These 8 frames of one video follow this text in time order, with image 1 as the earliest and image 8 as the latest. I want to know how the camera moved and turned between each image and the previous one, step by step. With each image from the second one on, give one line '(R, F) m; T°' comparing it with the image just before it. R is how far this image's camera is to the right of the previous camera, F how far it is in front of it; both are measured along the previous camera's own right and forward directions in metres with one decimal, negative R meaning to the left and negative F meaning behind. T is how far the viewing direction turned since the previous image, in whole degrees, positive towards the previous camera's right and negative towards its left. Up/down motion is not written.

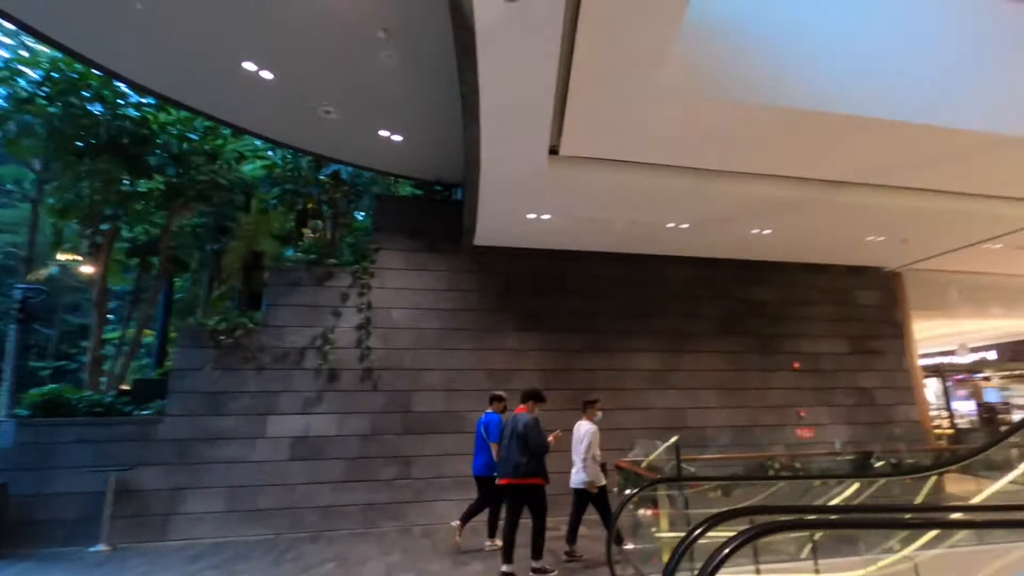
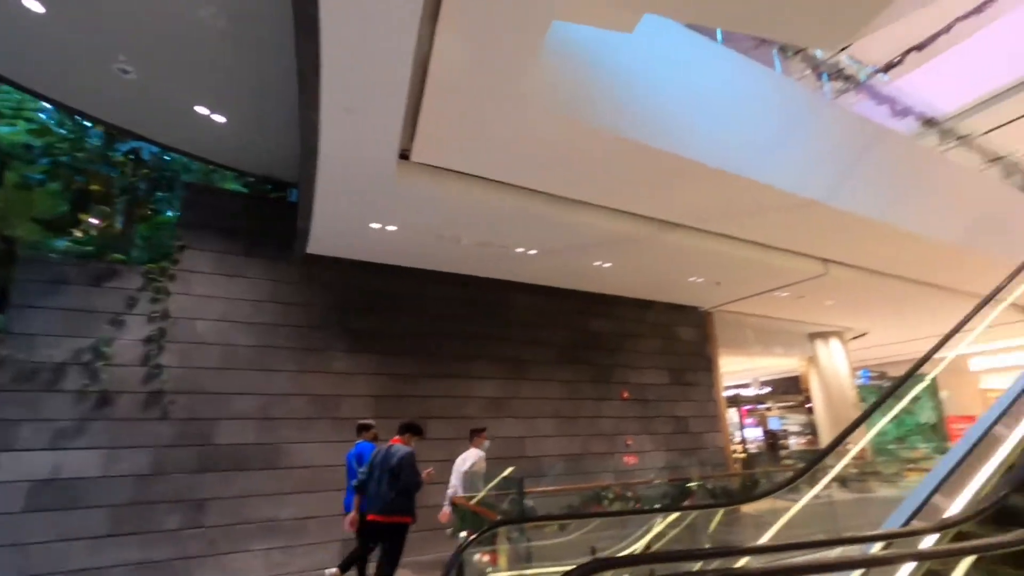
(+0.2, +0.3) m; +14°
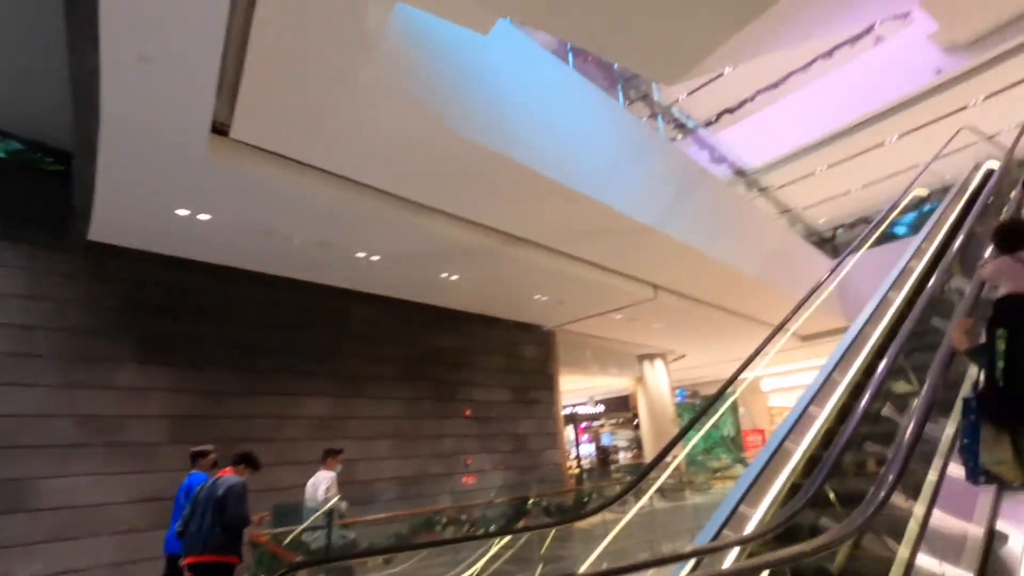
(+0.1, +0.2) m; +16°
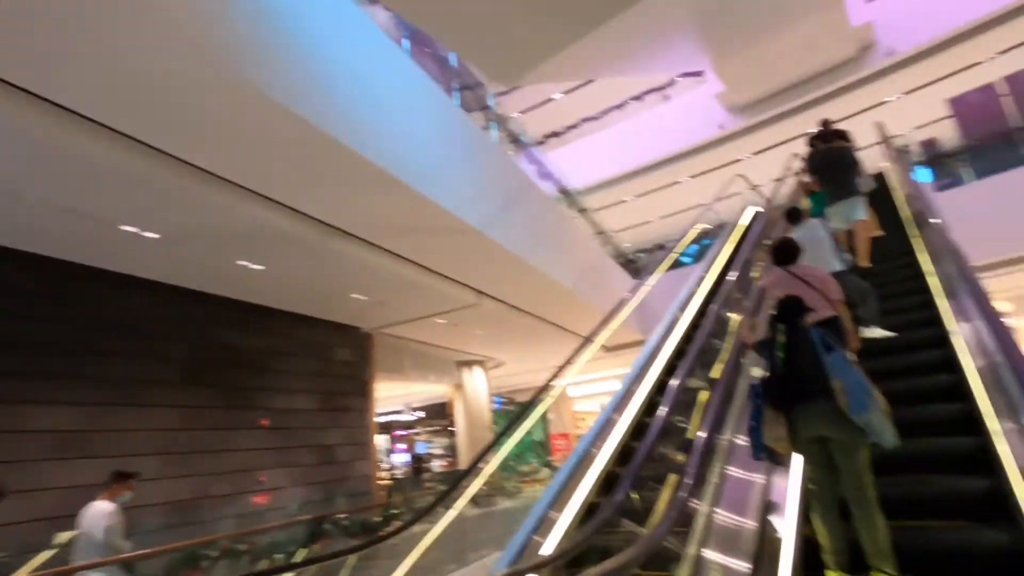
(+0.1, +0.2) m; +18°
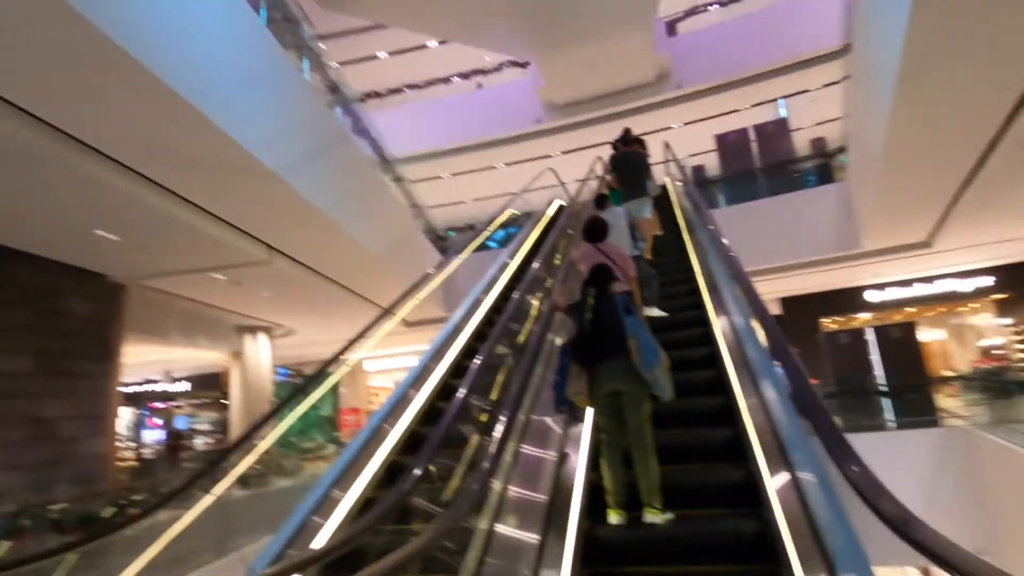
(0.0, +0.2) m; +21°
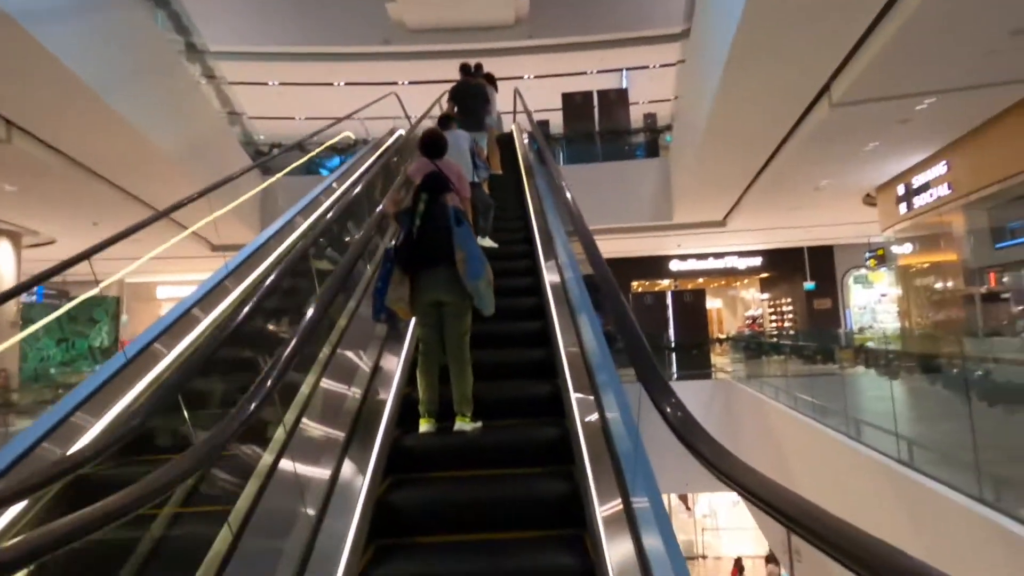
(+0.1, +0.3) m; +18°
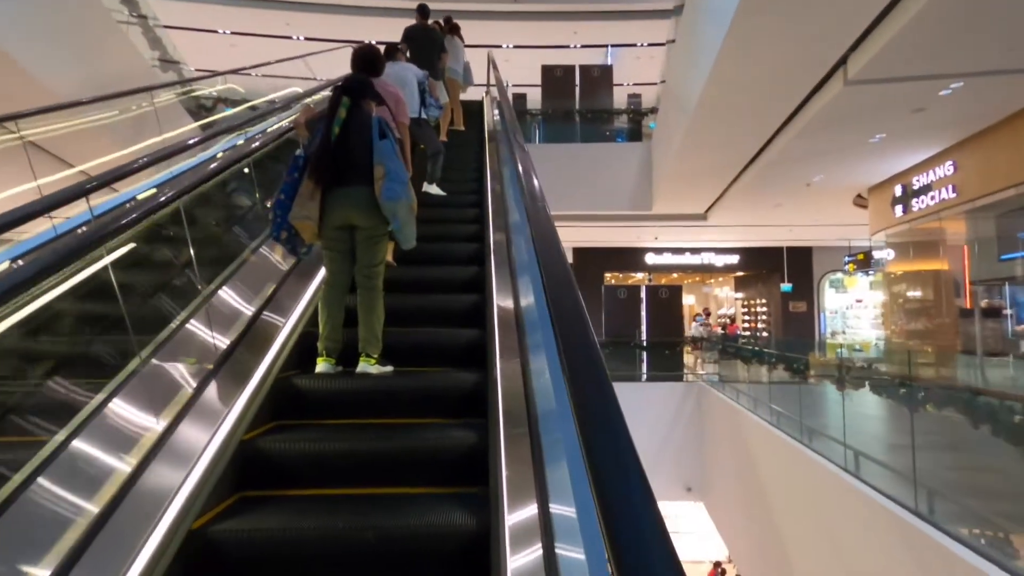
(+0.2, +0.8) m; +3°
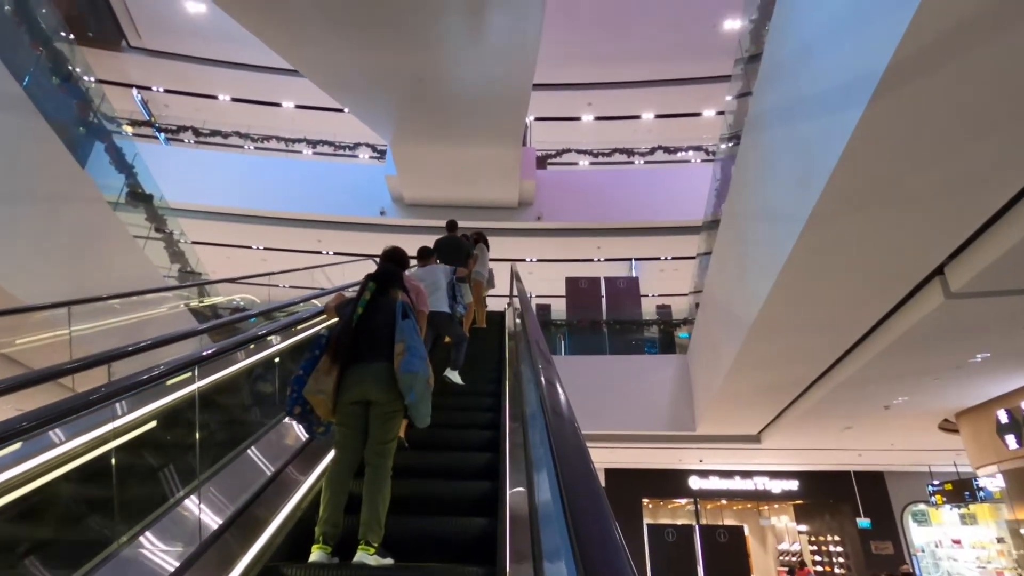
(0.0, +1.0) m; -3°
